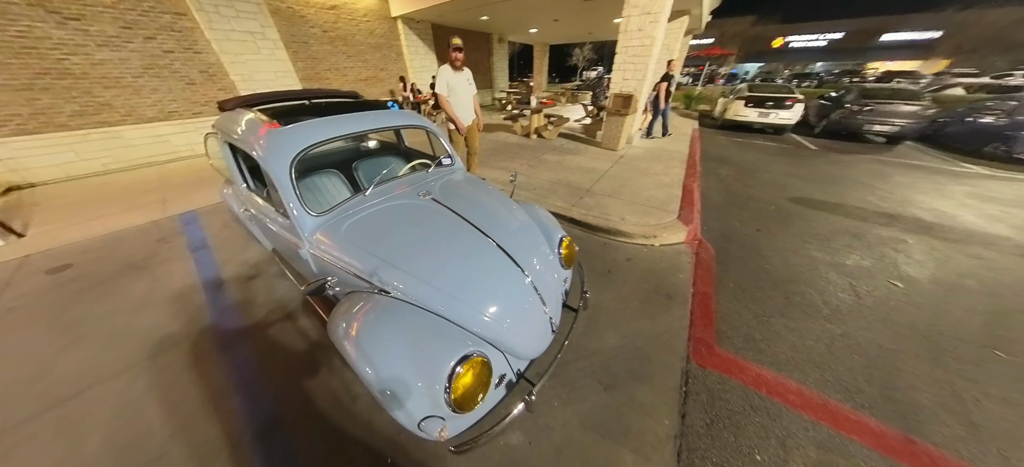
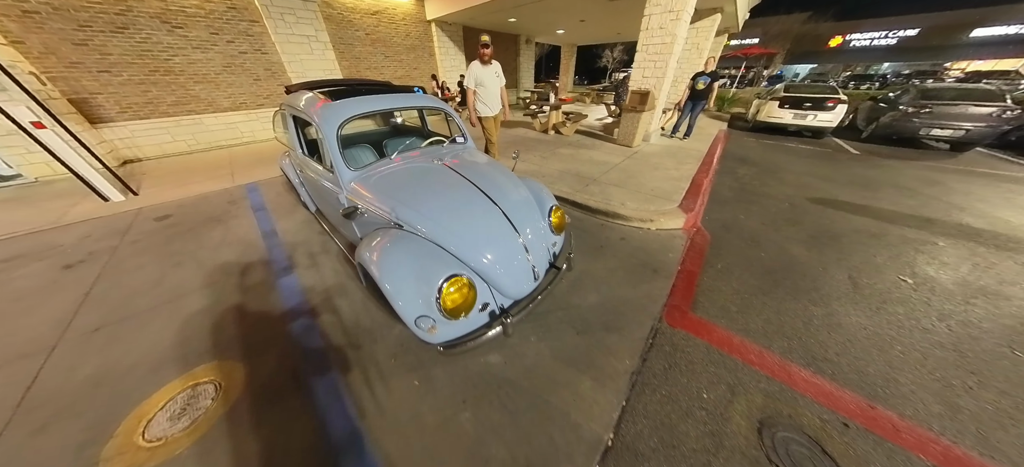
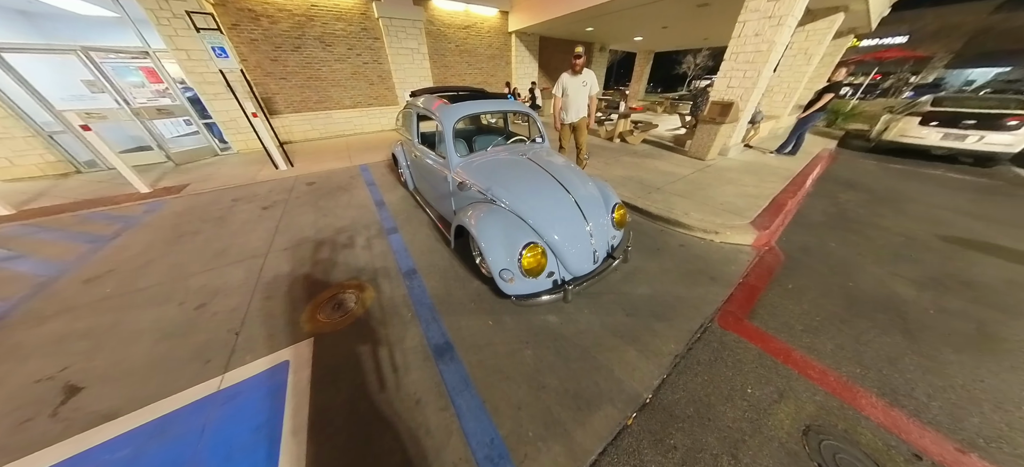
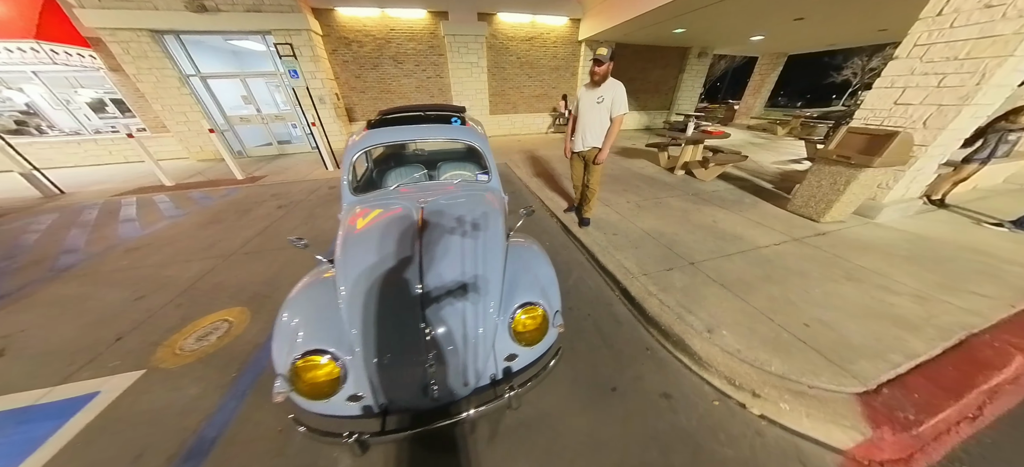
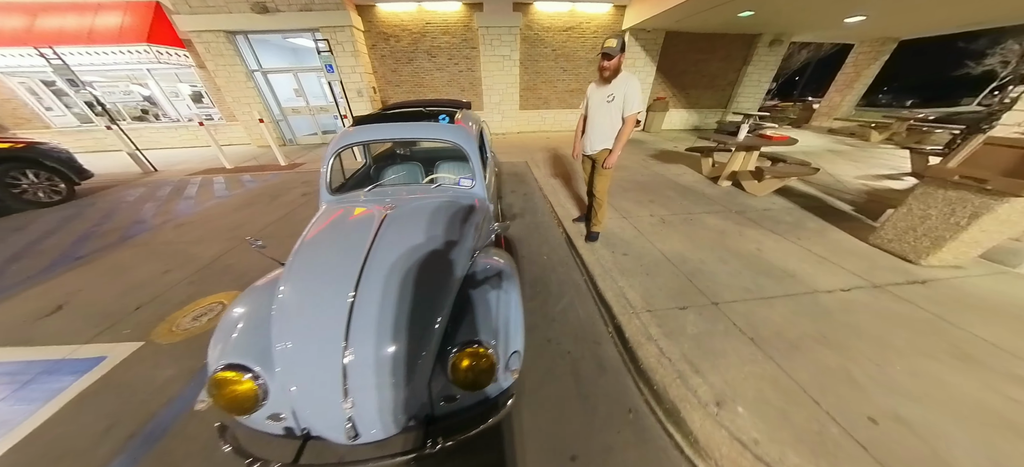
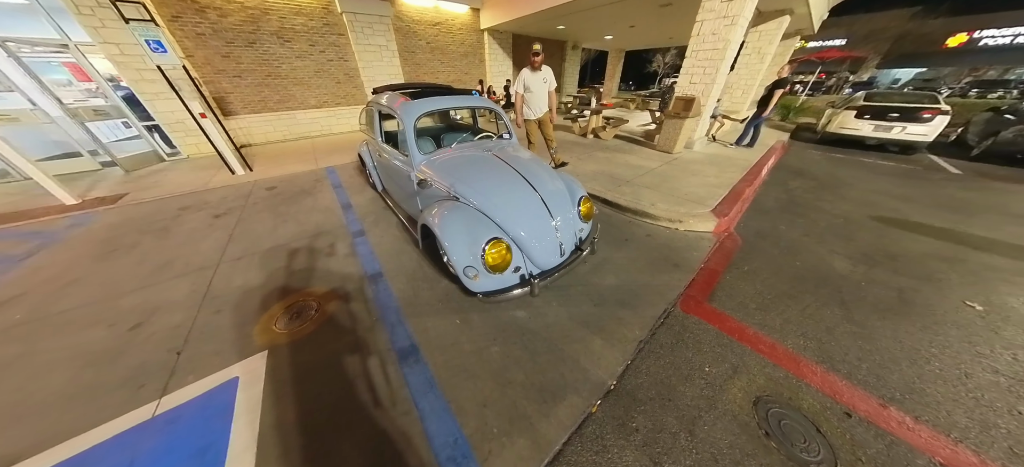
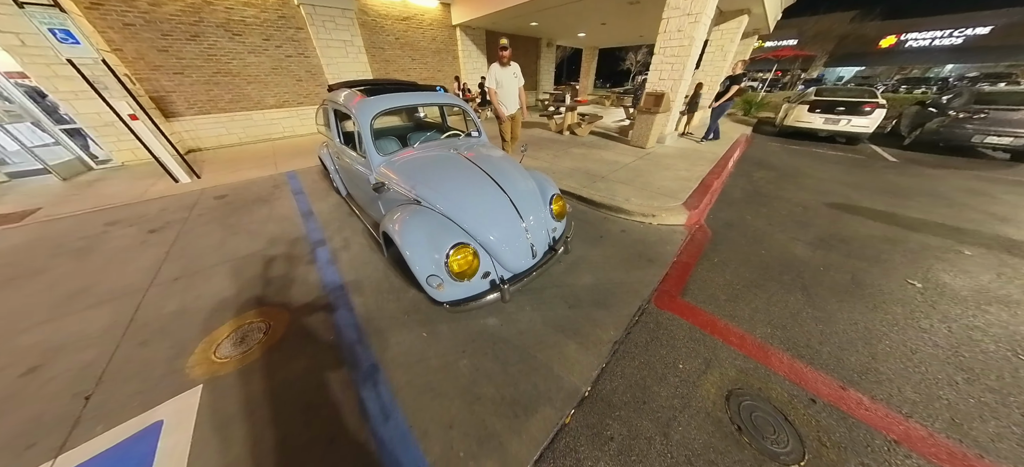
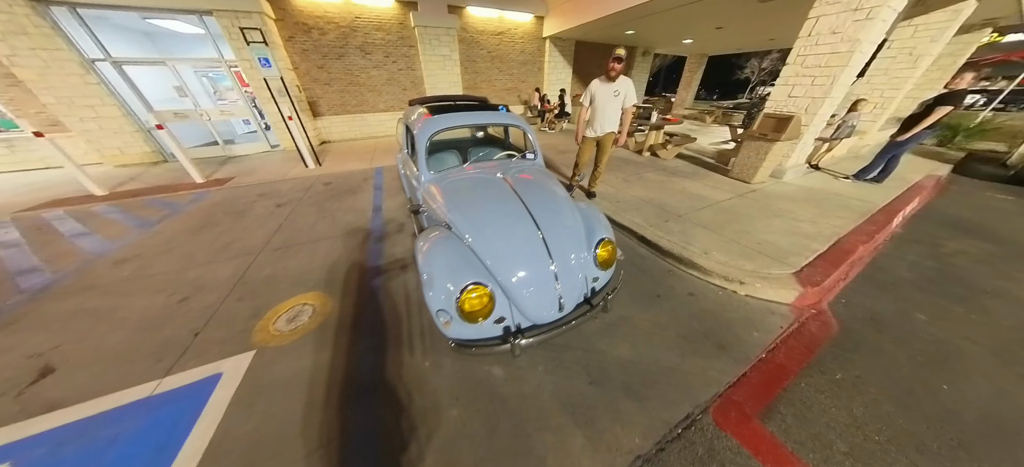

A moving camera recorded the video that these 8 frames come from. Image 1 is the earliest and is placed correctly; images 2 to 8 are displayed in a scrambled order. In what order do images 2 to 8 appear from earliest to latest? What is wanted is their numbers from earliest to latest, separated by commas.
2, 7, 6, 3, 8, 4, 5
